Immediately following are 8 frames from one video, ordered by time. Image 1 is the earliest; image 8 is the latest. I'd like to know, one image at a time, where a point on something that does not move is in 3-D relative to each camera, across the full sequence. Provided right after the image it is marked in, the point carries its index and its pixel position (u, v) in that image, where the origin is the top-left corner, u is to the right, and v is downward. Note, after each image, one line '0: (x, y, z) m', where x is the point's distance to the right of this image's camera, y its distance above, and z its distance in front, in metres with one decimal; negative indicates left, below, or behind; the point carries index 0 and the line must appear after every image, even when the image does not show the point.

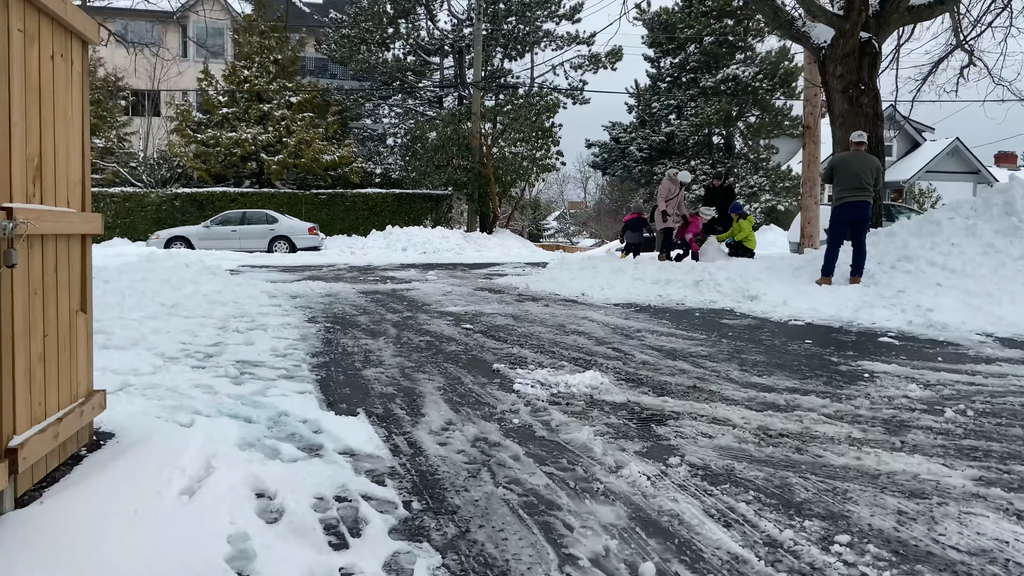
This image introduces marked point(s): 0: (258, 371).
0: (-1.8, -0.6, +5.4) m
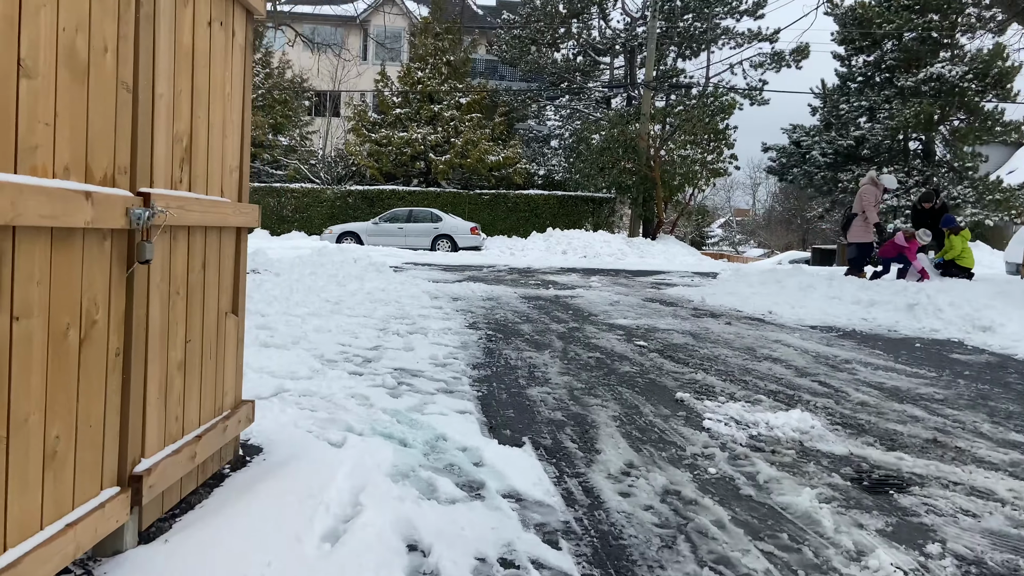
0: (-0.6, -0.6, +4.9) m
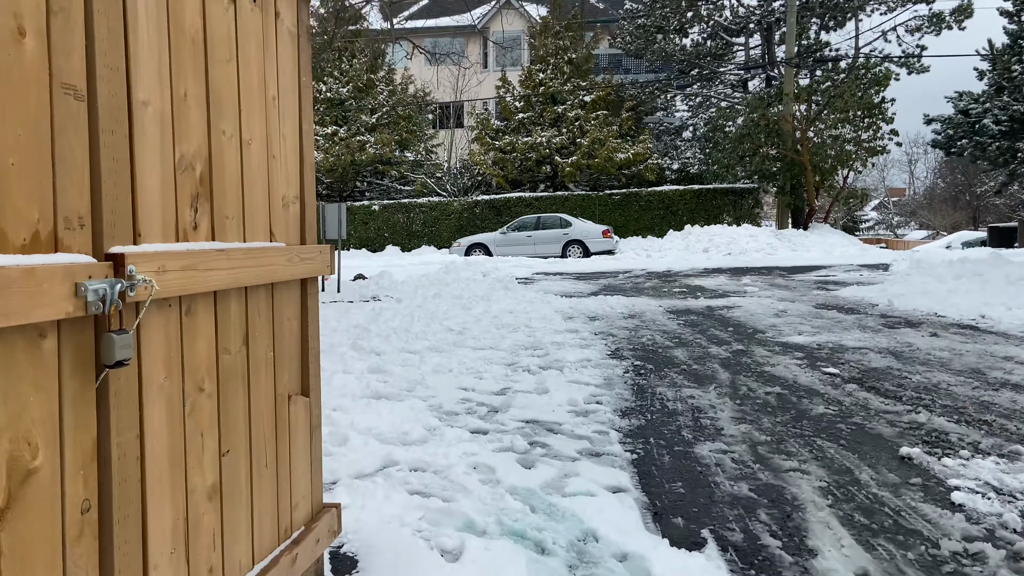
0: (+0.2, -0.8, +3.9) m
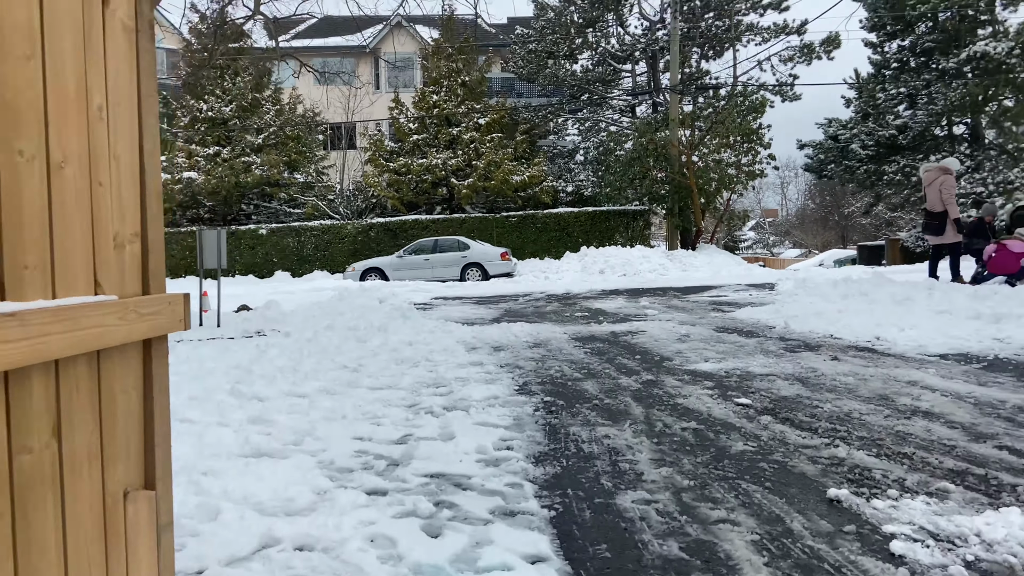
0: (-0.2, -1.0, +3.5) m
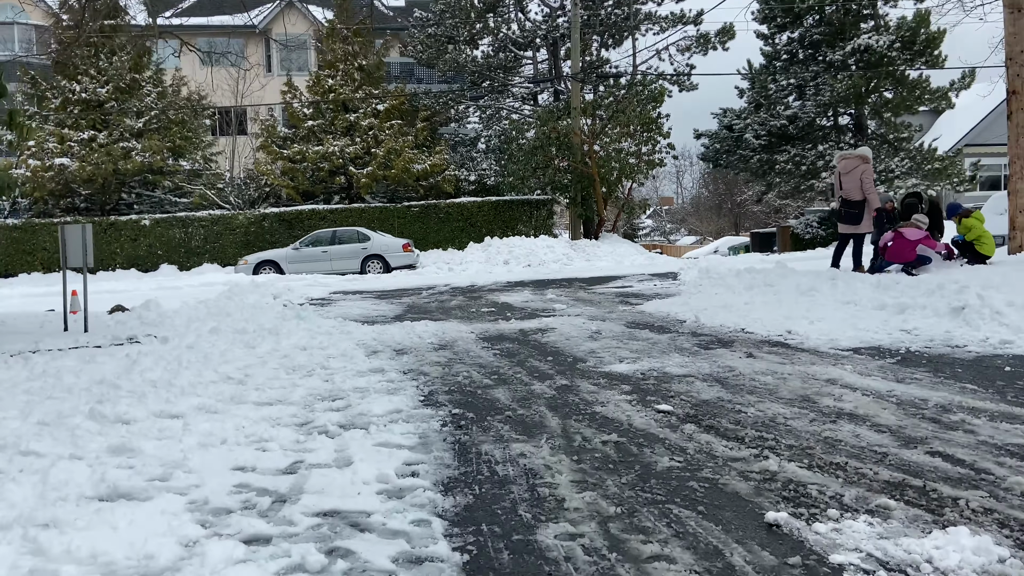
0: (-0.6, -1.0, +3.0) m
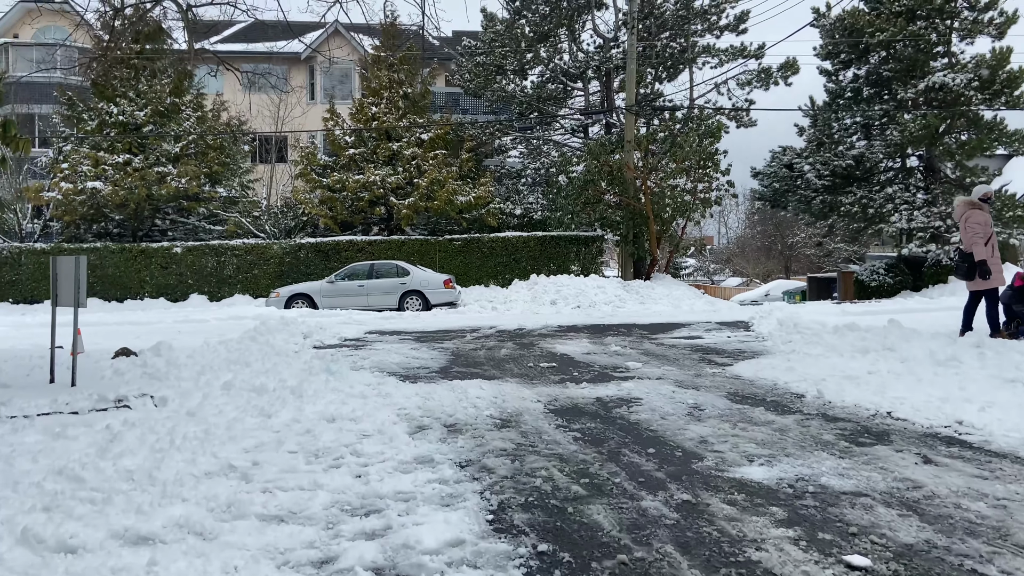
0: (-0.2, -1.3, +1.5) m
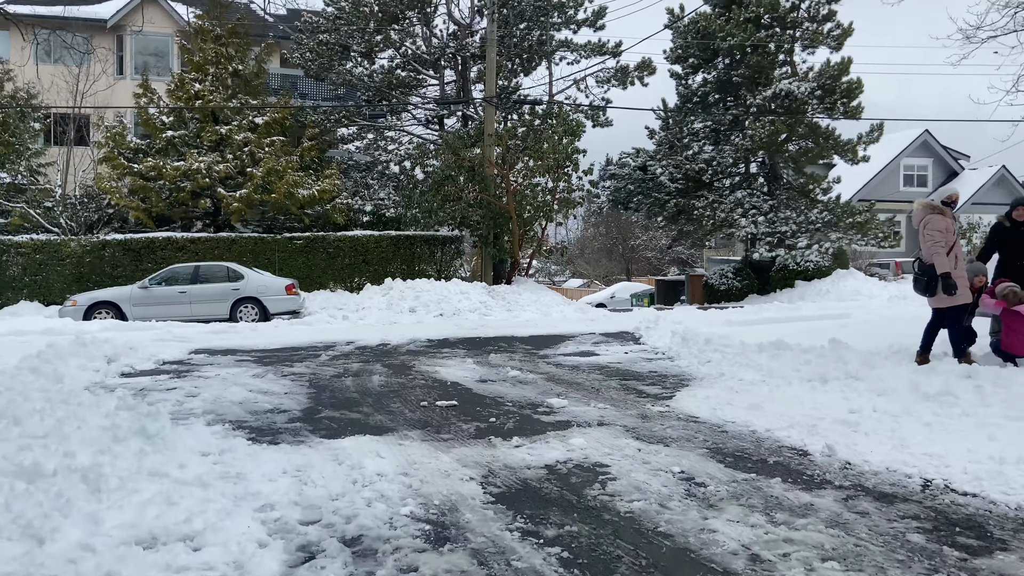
0: (+0.4, -1.5, -0.4) m
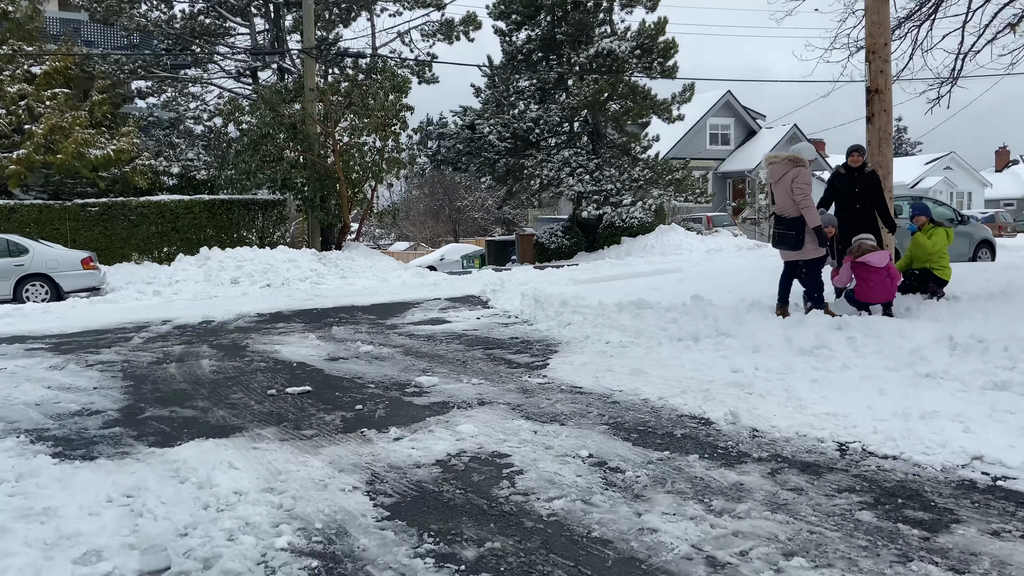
0: (+1.0, -1.5, -0.9) m
